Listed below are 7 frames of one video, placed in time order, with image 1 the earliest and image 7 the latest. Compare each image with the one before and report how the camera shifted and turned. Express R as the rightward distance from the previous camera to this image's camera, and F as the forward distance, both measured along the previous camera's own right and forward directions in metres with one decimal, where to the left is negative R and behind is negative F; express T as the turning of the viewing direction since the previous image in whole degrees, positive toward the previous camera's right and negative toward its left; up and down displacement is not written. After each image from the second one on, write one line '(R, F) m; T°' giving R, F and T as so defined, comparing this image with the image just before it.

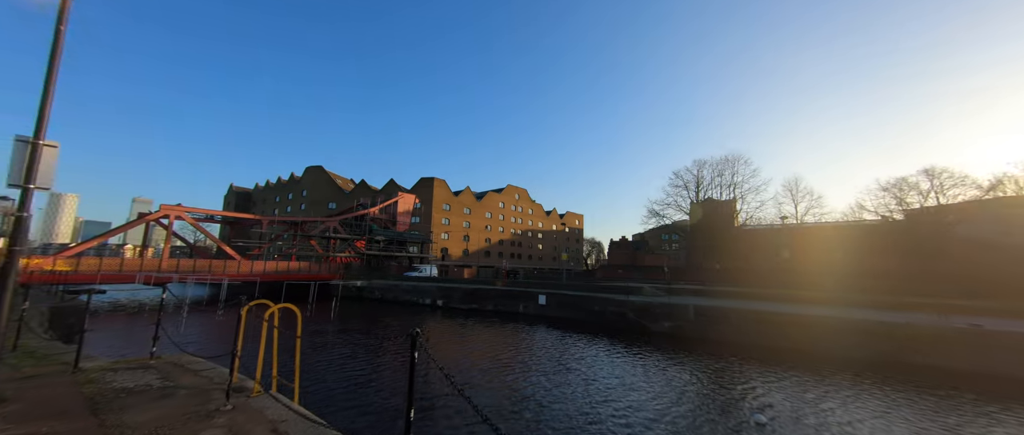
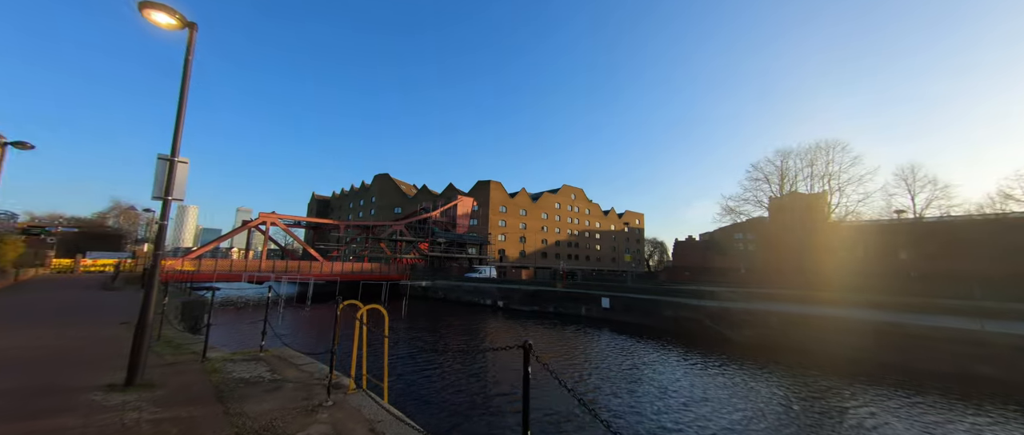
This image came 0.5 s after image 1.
(-0.2, +0.1) m; -9°
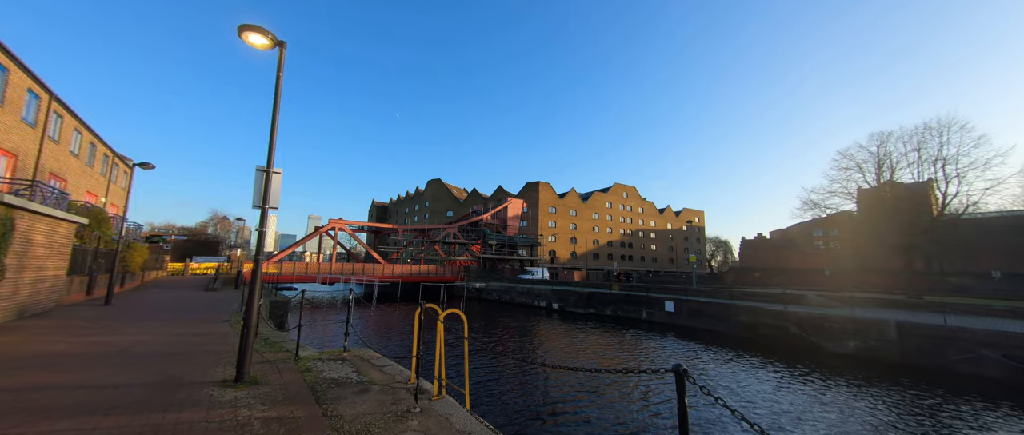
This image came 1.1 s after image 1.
(-0.3, +0.2) m; -8°
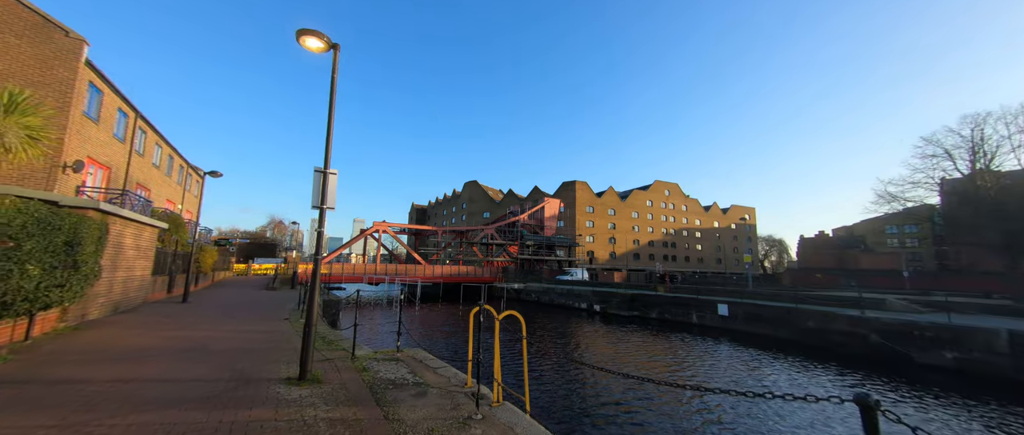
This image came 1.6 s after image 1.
(-0.2, +0.2) m; -6°
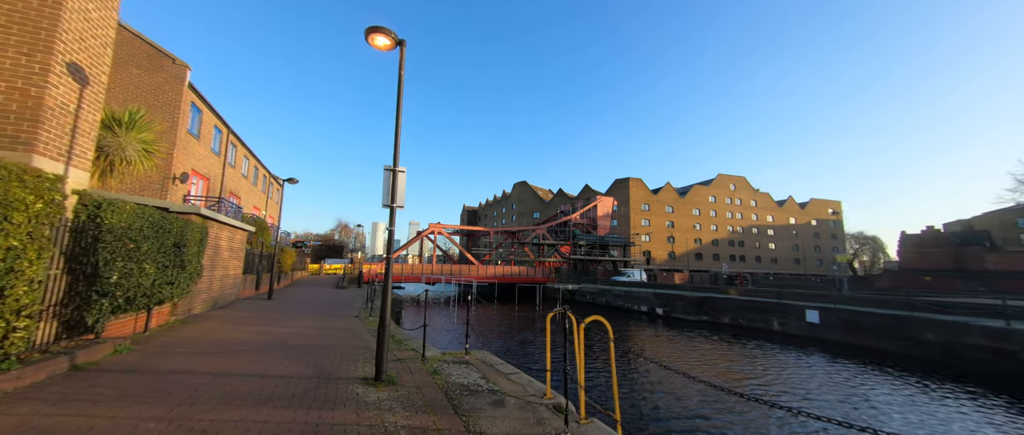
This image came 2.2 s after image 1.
(-0.3, +0.3) m; -8°
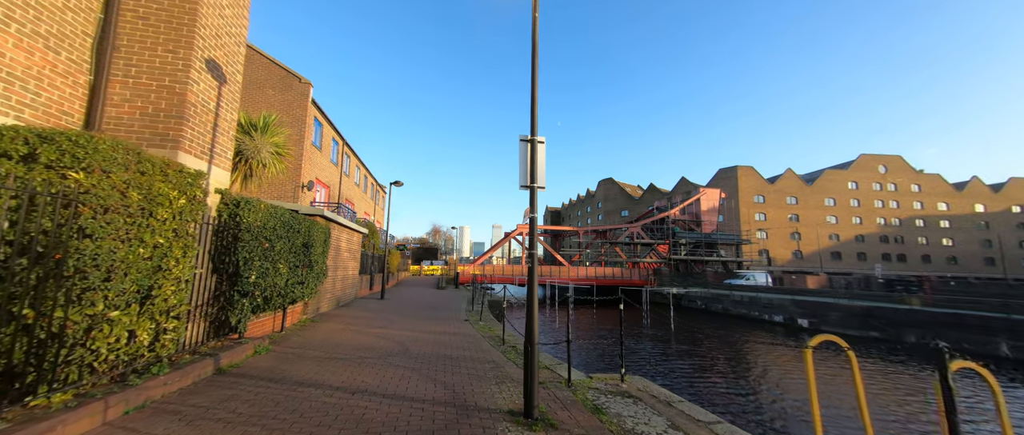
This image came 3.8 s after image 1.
(-1.0, +1.1) m; -13°
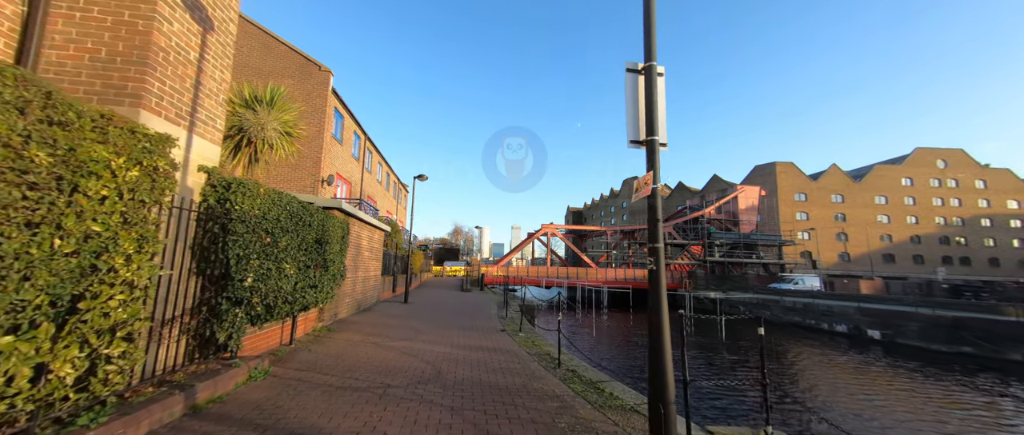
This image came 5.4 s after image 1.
(-0.6, +1.4) m; -3°
